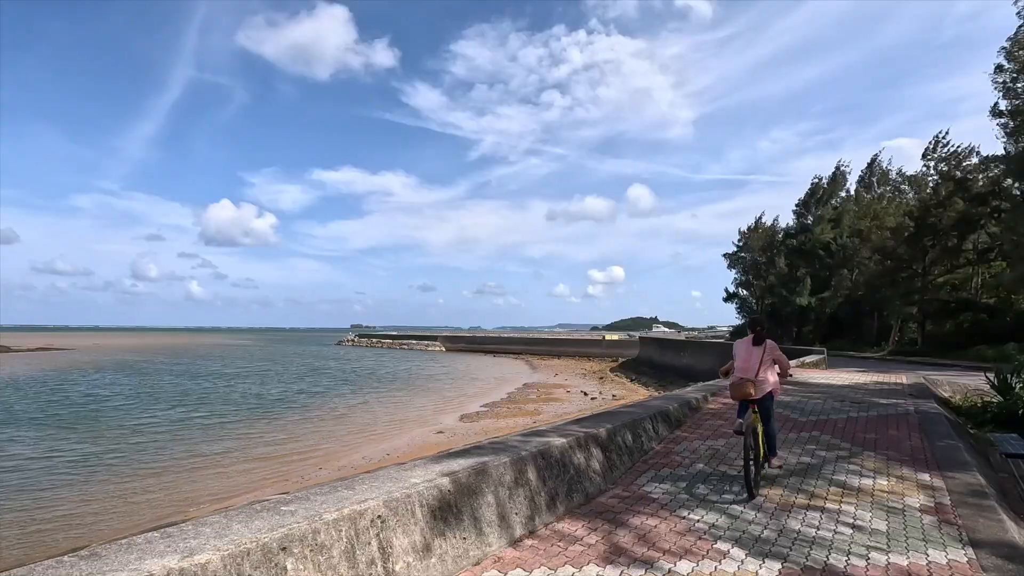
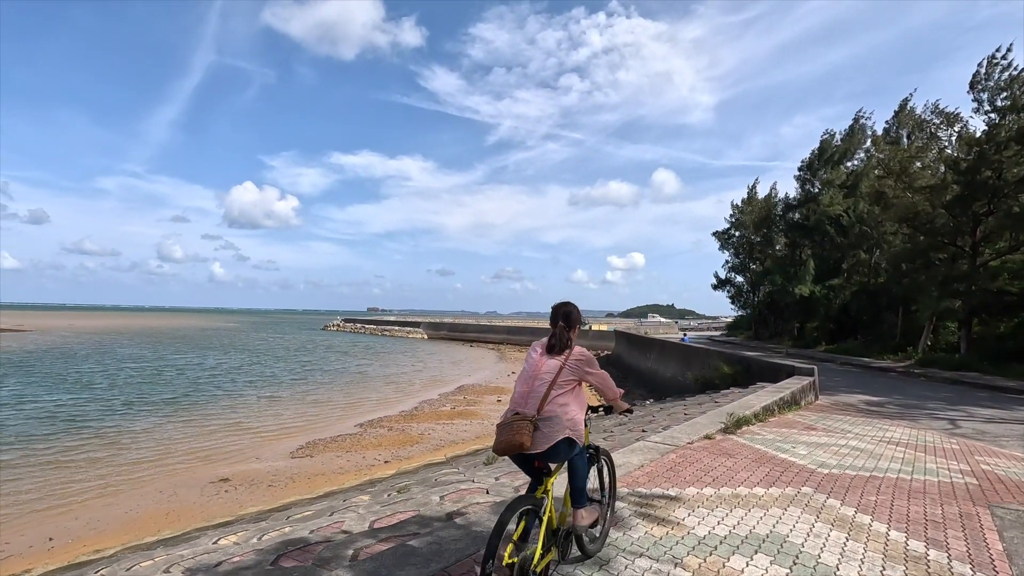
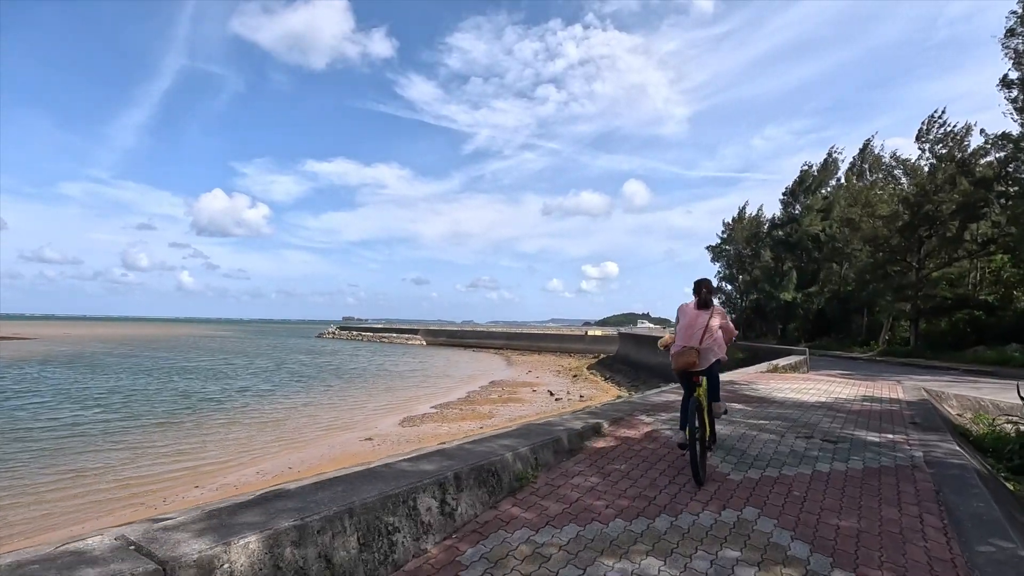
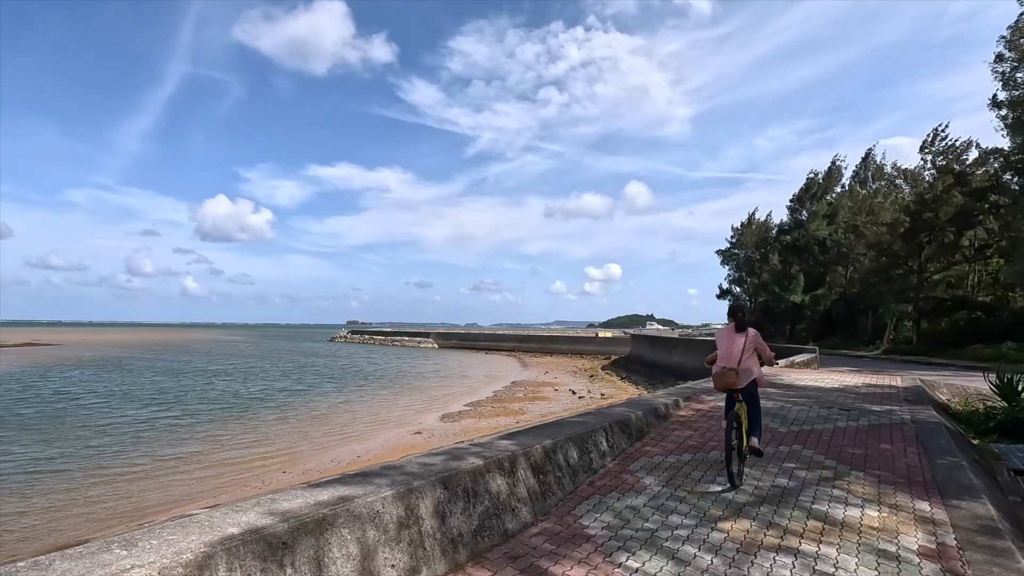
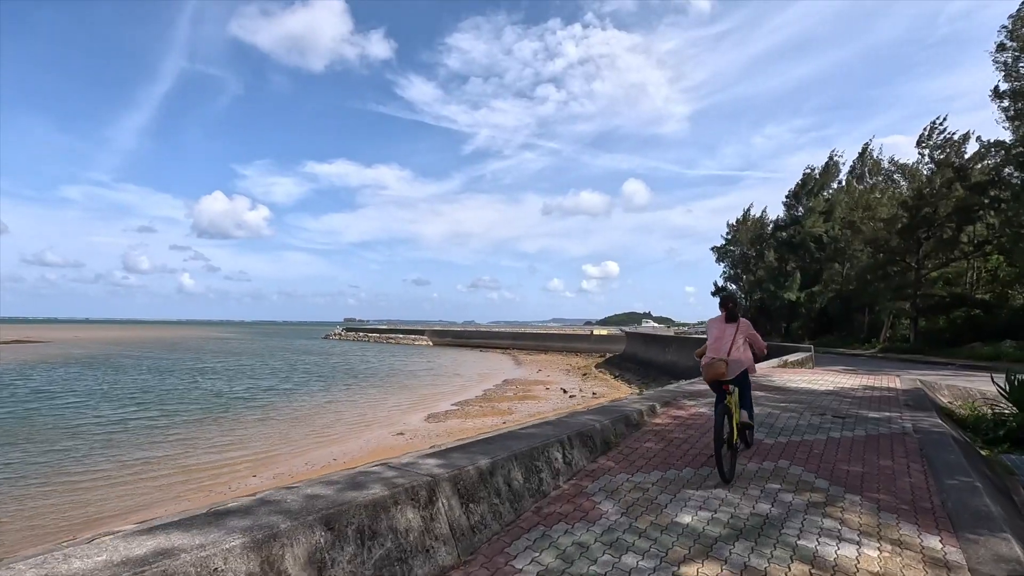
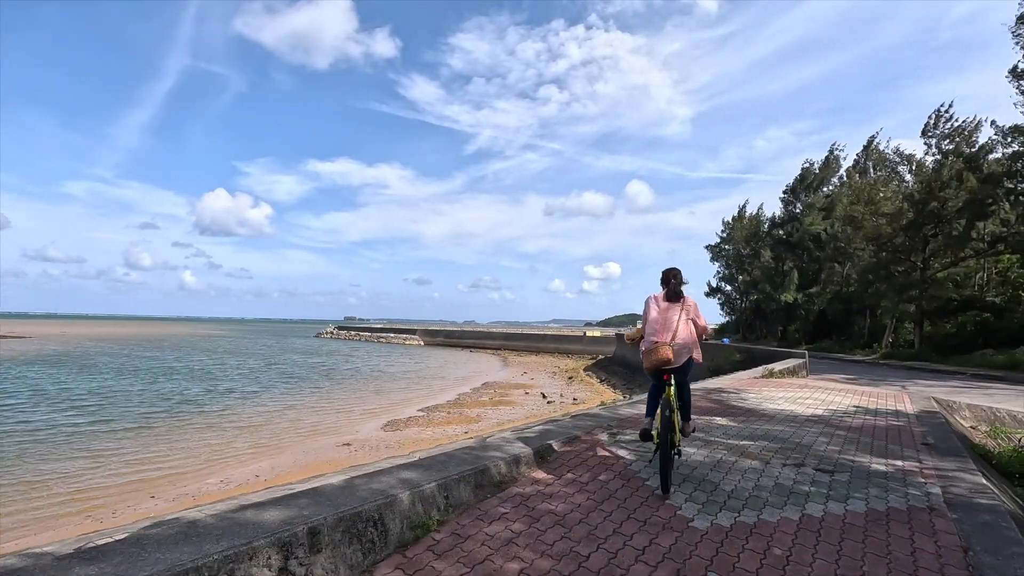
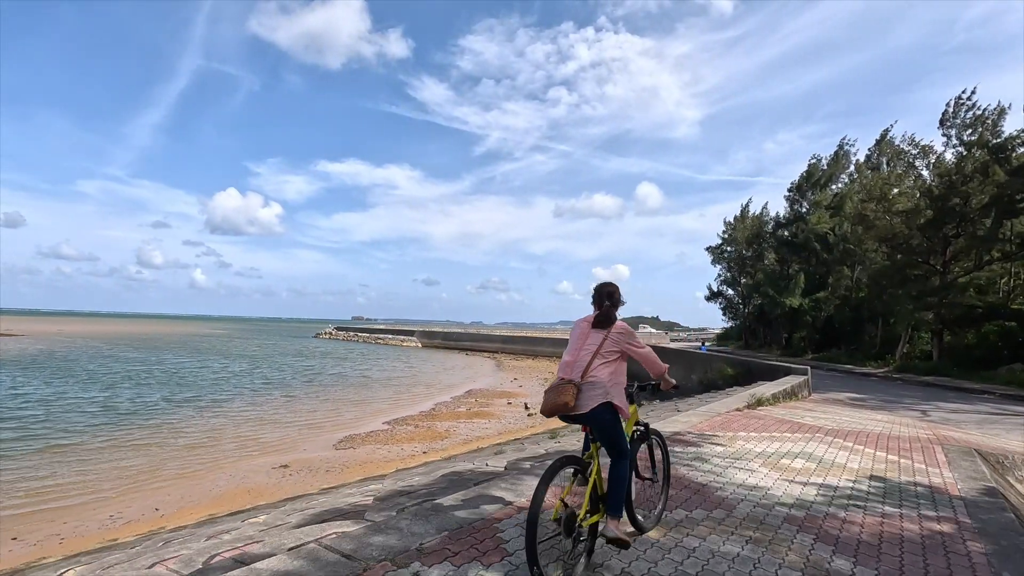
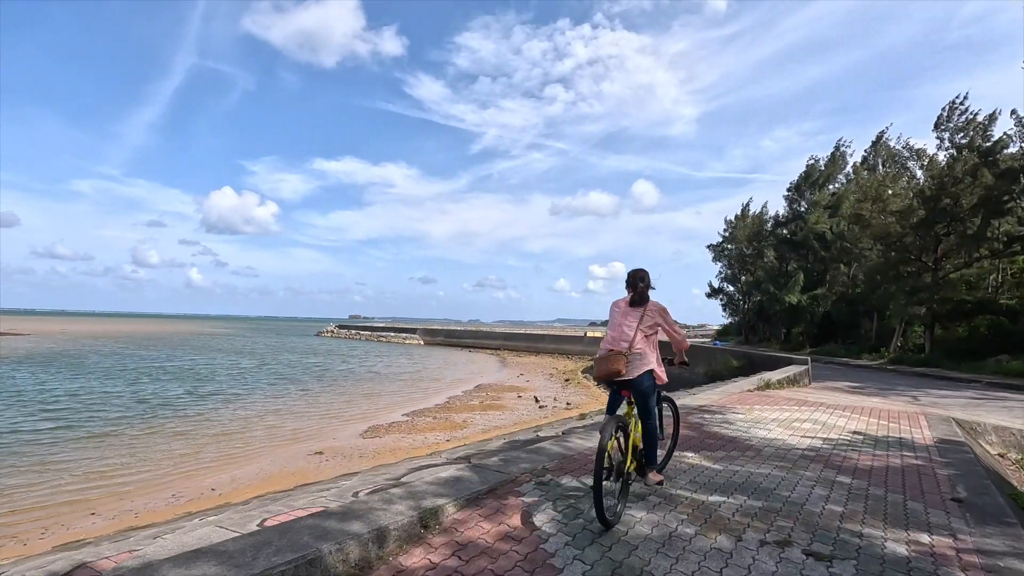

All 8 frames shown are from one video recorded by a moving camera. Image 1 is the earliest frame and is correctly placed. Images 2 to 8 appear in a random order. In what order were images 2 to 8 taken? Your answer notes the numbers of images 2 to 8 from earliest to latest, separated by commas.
4, 5, 3, 6, 8, 7, 2
